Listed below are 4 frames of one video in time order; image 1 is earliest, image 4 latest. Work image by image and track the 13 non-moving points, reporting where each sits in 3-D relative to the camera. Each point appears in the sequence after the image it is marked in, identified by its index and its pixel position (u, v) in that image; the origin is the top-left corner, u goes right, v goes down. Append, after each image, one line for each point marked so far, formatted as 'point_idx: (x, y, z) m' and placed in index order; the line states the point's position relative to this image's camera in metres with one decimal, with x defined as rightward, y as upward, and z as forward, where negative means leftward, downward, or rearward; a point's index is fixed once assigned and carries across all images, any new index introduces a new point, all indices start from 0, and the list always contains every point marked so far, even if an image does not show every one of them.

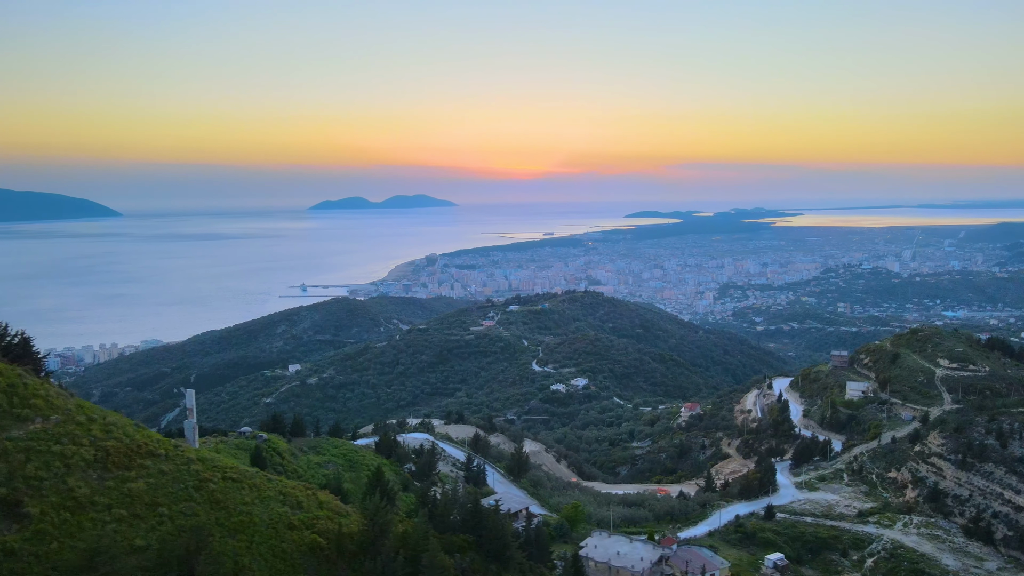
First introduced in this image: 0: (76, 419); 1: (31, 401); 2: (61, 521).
0: (-5.4, -1.6, +8.6) m
1: (-5.7, -1.4, +8.3) m
2: (-4.7, -2.4, +7.3) m
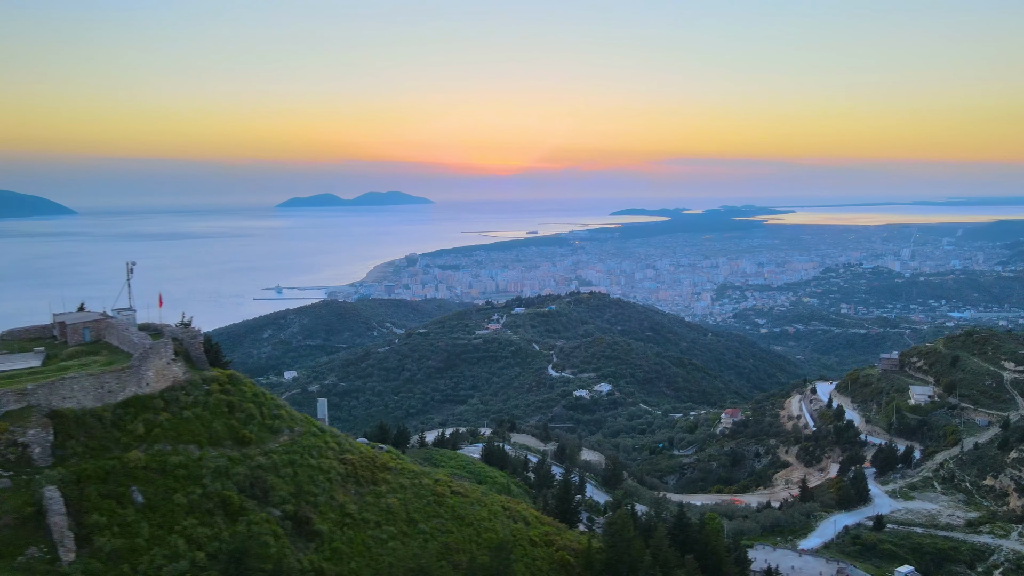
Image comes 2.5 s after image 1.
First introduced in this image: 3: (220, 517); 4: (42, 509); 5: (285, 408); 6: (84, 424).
0: (-2.3, -1.7, +8.2) m
1: (-2.7, -1.4, +7.9) m
2: (-1.6, -2.5, +6.8) m
3: (-2.6, -2.1, +6.3) m
4: (-3.6, -1.8, +5.5) m
5: (-2.6, -1.4, +8.1) m
6: (-3.9, -1.2, +6.3) m
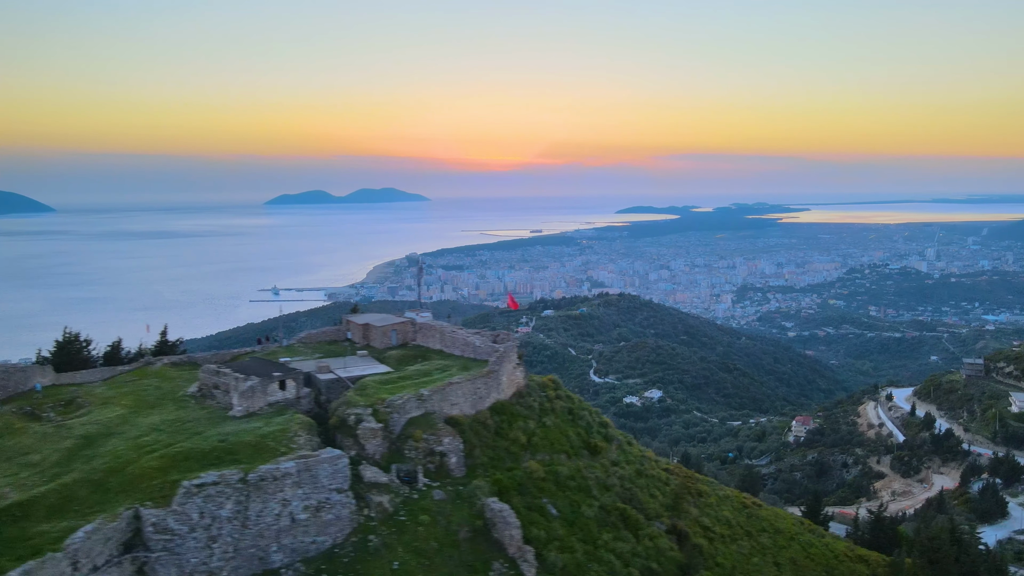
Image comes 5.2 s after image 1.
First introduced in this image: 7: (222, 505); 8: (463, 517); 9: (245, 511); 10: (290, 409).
0: (+1.3, -1.7, +7.9) m
1: (+0.9, -1.4, +7.6) m
2: (+2.0, -2.5, +6.5) m
3: (+1.0, -2.1, +6.0) m
4: (-0.1, -1.8, +5.2) m
5: (+1.0, -1.4, +7.7) m
6: (-0.3, -1.2, +6.0) m
7: (-2.0, -1.5, +4.7) m
8: (-0.3, -1.7, +5.3) m
9: (-1.8, -1.5, +4.8) m
10: (-1.9, -1.0, +5.9) m
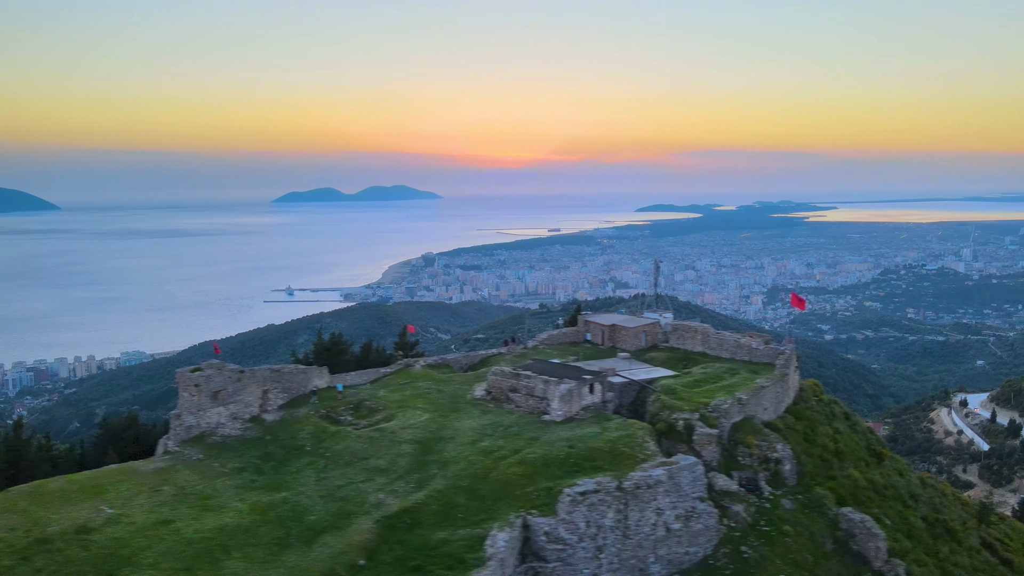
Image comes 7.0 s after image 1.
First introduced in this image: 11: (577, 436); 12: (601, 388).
0: (+4.0, -1.7, +7.6) m
1: (+3.6, -1.5, +7.3) m
2: (+4.6, -2.5, +6.1) m
3: (+3.6, -2.1, +5.7) m
4: (+2.5, -1.8, +5.0) m
5: (+3.7, -1.4, +7.5) m
6: (+2.3, -1.3, +5.8) m
7: (+0.6, -1.5, +4.6) m
8: (+2.3, -1.7, +5.0) m
9: (+0.8, -1.5, +4.6) m
10: (+0.8, -1.0, +5.7) m
11: (+0.5, -1.1, +5.3) m
12: (+0.8, -0.9, +6.0) m
